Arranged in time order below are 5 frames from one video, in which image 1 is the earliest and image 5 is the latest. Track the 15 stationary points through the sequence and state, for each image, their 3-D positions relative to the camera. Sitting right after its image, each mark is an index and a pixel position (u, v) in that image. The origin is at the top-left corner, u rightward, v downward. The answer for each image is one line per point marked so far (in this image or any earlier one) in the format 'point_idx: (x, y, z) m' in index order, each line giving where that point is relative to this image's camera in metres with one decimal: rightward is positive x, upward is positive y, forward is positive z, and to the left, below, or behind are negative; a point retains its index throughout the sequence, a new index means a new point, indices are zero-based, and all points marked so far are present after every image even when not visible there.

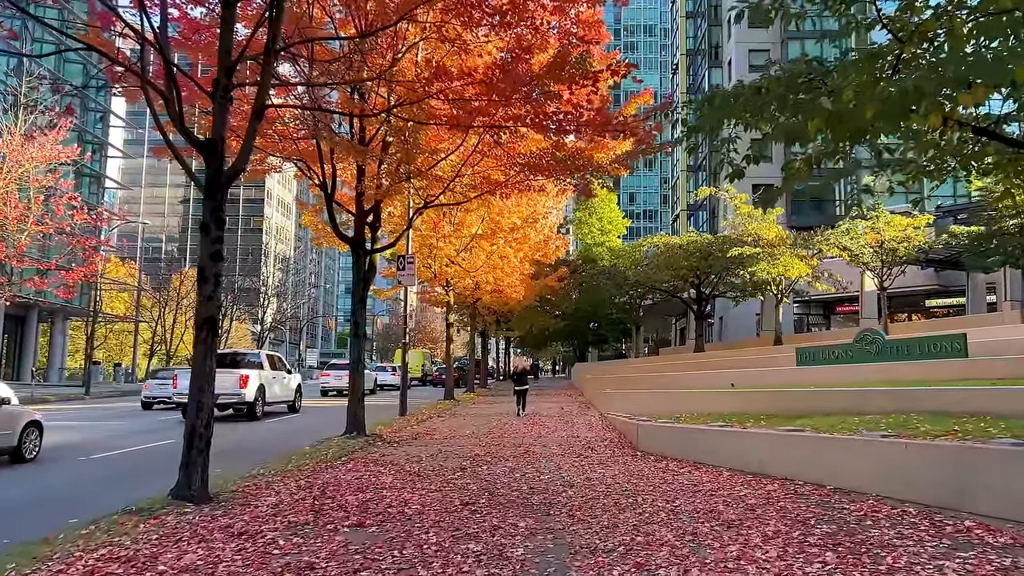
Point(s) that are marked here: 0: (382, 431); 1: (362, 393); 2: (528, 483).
0: (-2.3, -2.6, +14.1) m
1: (-2.5, -1.8, +13.0) m
2: (+0.2, -2.0, +8.2) m
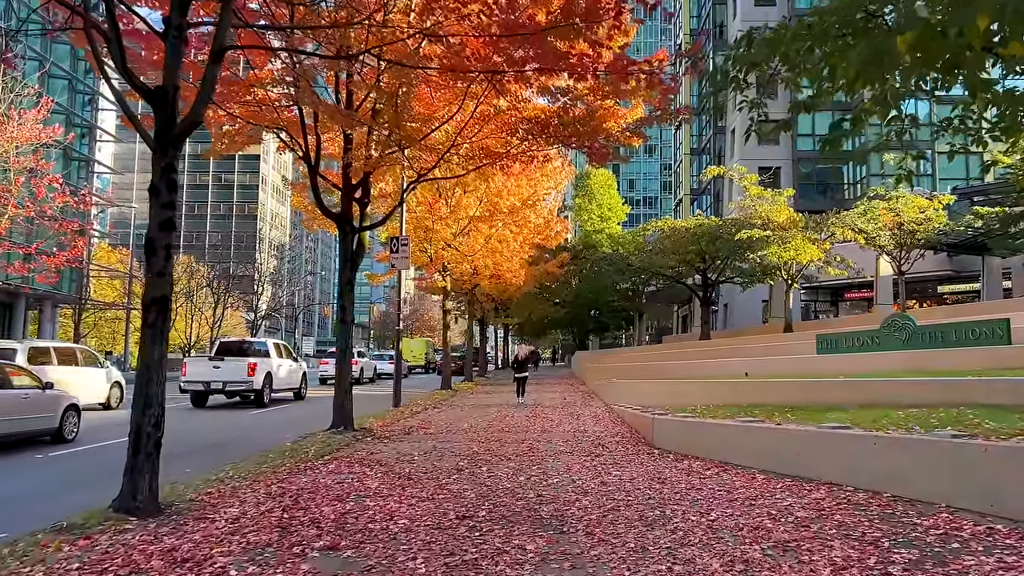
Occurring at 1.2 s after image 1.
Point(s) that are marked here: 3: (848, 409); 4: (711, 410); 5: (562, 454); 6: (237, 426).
0: (-2.3, -2.3, +13.0) m
1: (-2.5, -1.5, +11.9) m
2: (+0.2, -1.8, +7.1) m
3: (+4.6, -1.7, +10.6) m
4: (+3.2, -2.0, +12.5) m
5: (+0.6, -2.0, +9.3) m
6: (-5.8, -2.9, +17.0) m
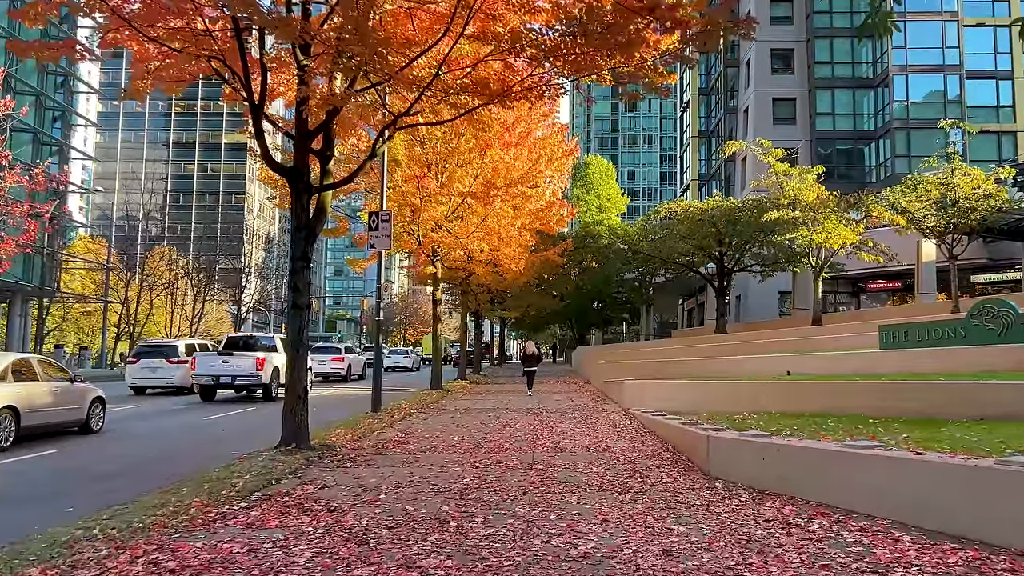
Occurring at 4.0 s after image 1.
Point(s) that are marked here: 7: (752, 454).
0: (-2.3, -2.0, +10.2) m
1: (-2.5, -1.2, +9.2) m
2: (+0.3, -1.6, +4.3) m
3: (+4.6, -1.4, +7.9) m
4: (+3.3, -1.7, +9.8) m
5: (+0.7, -1.7, +6.6) m
6: (-5.8, -2.6, +14.3) m
7: (+2.2, -1.5, +7.1) m
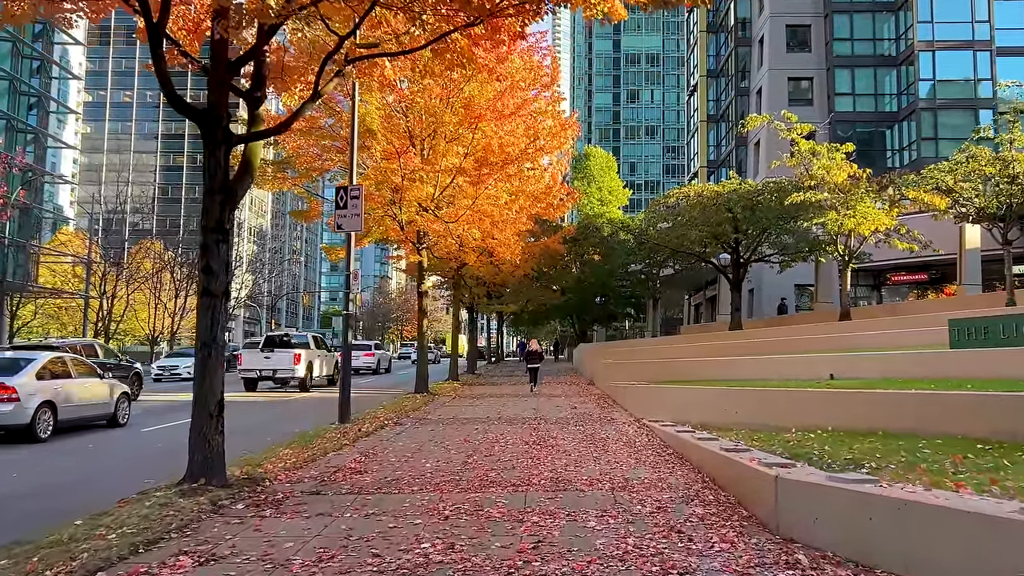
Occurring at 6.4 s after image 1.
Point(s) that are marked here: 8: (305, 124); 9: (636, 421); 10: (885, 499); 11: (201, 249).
0: (-2.4, -1.8, +7.9) m
1: (-2.6, -1.0, +6.8) m
2: (+0.2, -1.4, +2.0) m
3: (+4.5, -1.2, +5.6) m
4: (+3.1, -1.5, +7.4) m
5: (+0.5, -1.6, +4.3) m
6: (-6.0, -2.4, +12.0) m
7: (+2.1, -1.3, +4.7) m
8: (-4.4, +3.5, +16.6) m
9: (+2.1, -2.3, +13.1) m
10: (+2.2, -1.2, +4.6) m
11: (-2.8, +0.4, +7.0) m
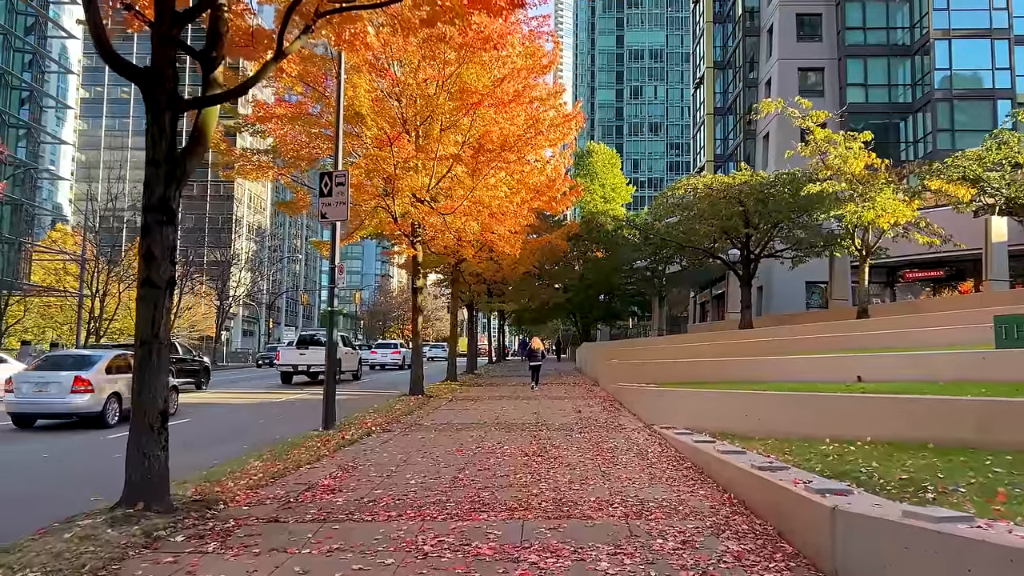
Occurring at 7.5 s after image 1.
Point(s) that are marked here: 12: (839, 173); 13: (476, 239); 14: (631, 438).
0: (-2.5, -1.7, +6.9) m
1: (-2.6, -1.0, +5.8) m
2: (+0.1, -1.3, +1.0) m
3: (+4.5, -1.1, +4.5) m
4: (+3.1, -1.4, +6.4) m
5: (+0.5, -1.5, +3.2) m
6: (-6.0, -2.3, +10.9) m
7: (+2.0, -1.3, +3.7) m
8: (-4.4, +3.6, +15.6) m
9: (+2.1, -2.2, +12.1) m
10: (+2.2, -1.1, +3.5) m
11: (-2.8, +0.4, +6.0) m
12: (+8.4, +2.9, +20.0) m
13: (-0.9, +1.2, +19.1) m
14: (+1.5, -1.9, +9.8) m
